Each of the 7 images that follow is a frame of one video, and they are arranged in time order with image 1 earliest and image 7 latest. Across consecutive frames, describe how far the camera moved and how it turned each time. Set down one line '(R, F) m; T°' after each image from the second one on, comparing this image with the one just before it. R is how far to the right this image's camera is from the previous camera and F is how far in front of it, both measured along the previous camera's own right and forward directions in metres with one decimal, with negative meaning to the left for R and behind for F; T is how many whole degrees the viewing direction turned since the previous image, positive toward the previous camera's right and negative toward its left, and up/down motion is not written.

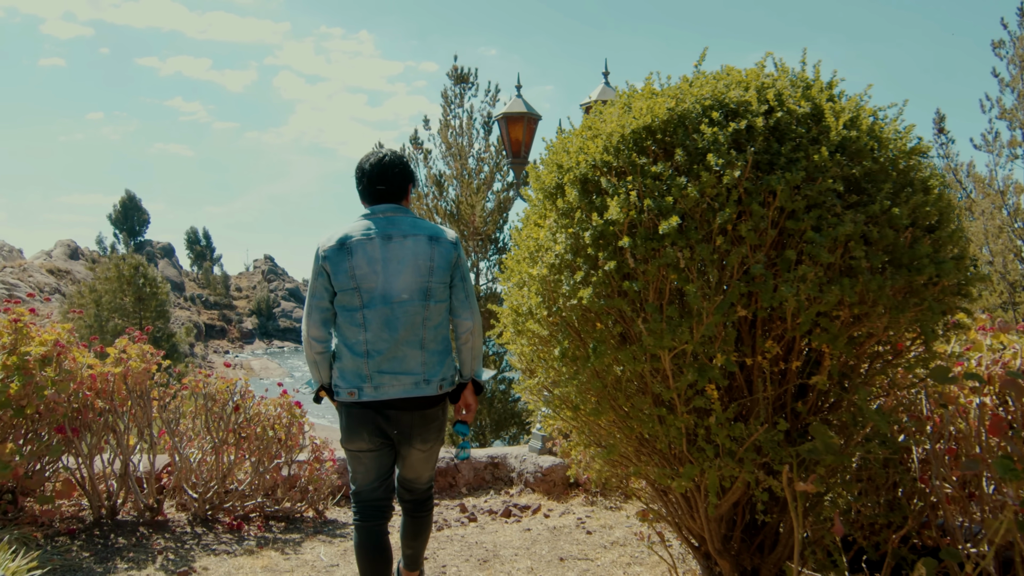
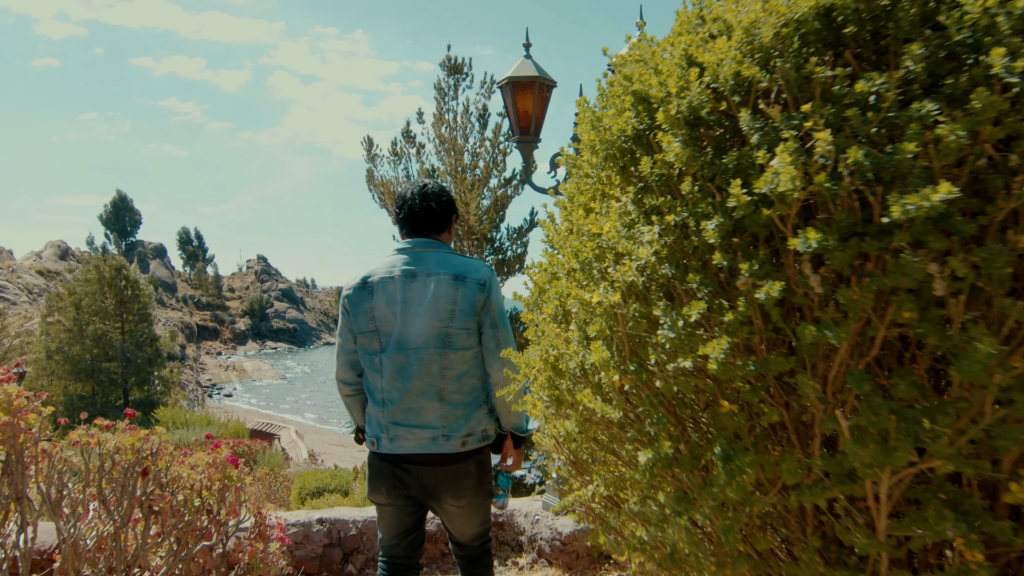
(-0.1, +1.5) m; 0°
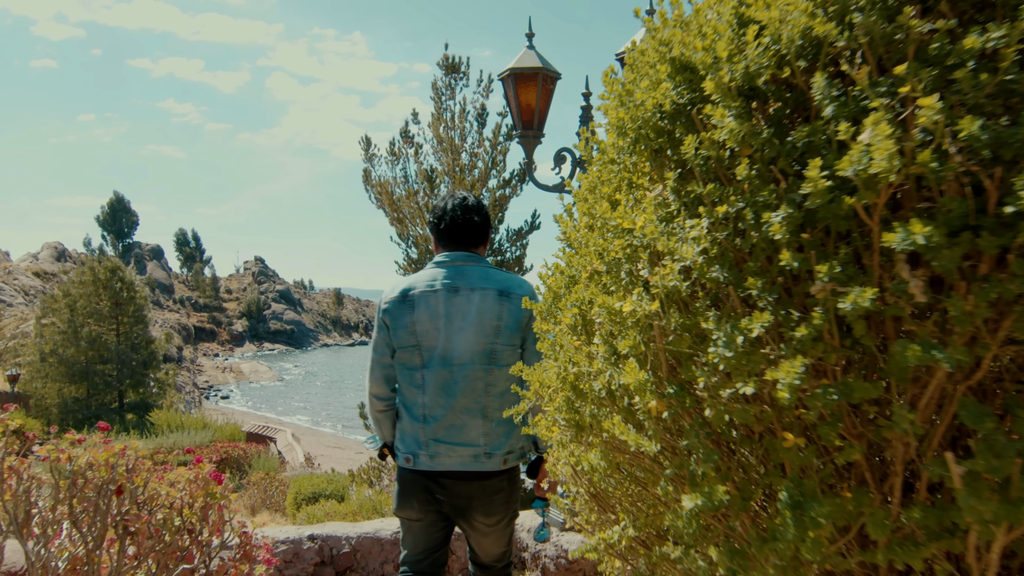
(0.0, +0.3) m; 0°
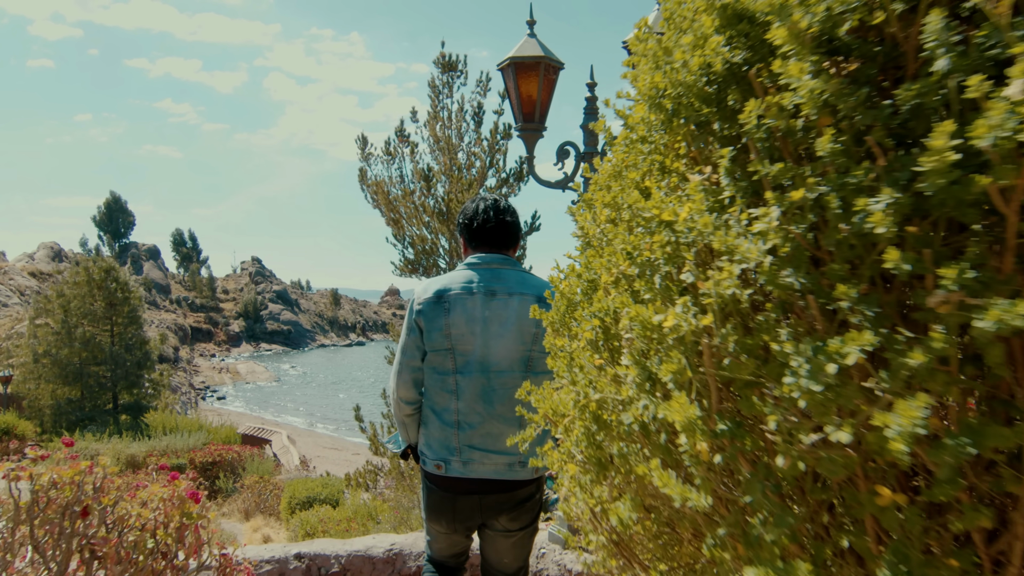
(0.0, +0.3) m; 0°
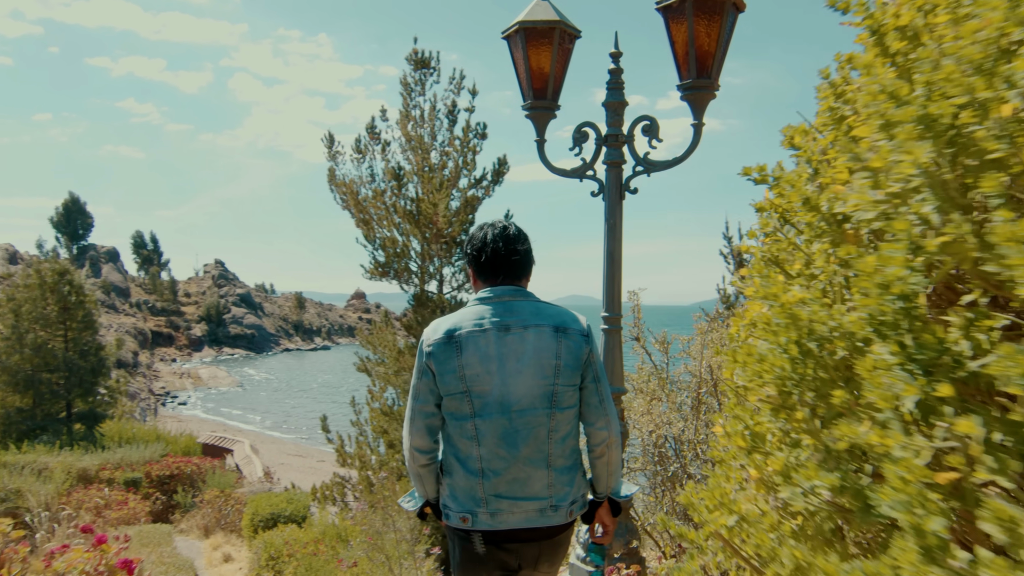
(-0.2, +0.7) m; +2°
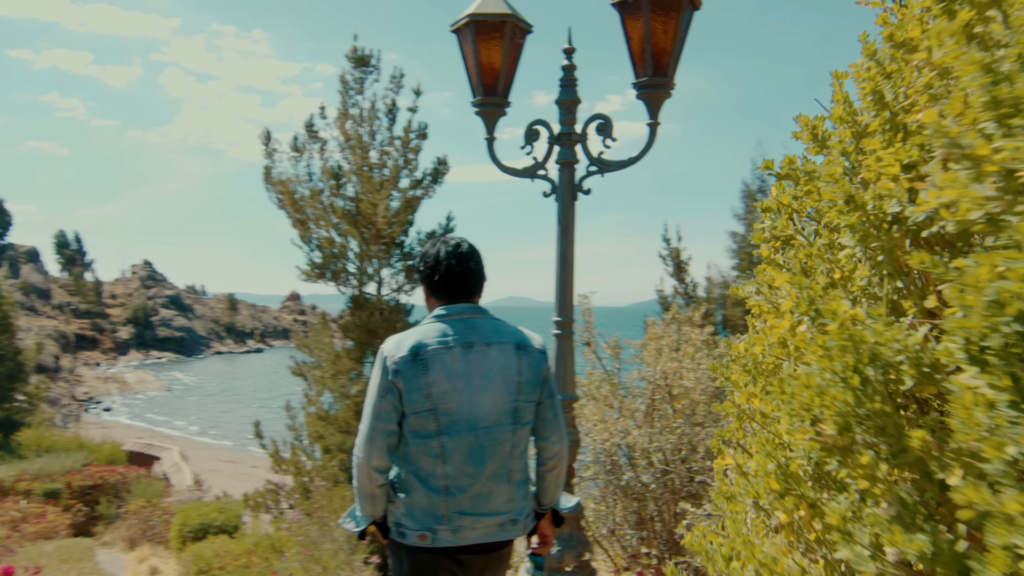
(0.0, +0.2) m; +4°
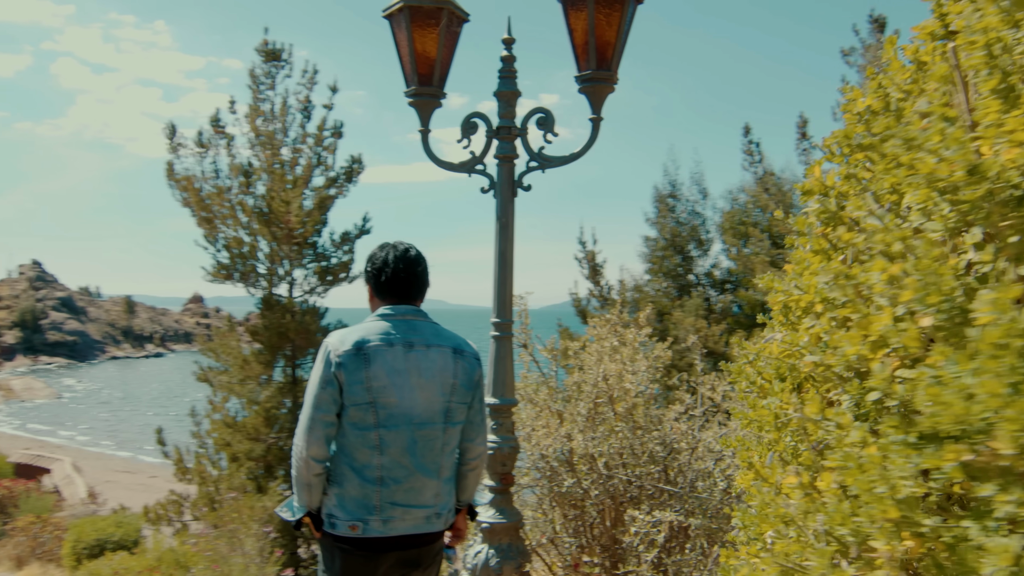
(-0.1, +0.2) m; +6°
